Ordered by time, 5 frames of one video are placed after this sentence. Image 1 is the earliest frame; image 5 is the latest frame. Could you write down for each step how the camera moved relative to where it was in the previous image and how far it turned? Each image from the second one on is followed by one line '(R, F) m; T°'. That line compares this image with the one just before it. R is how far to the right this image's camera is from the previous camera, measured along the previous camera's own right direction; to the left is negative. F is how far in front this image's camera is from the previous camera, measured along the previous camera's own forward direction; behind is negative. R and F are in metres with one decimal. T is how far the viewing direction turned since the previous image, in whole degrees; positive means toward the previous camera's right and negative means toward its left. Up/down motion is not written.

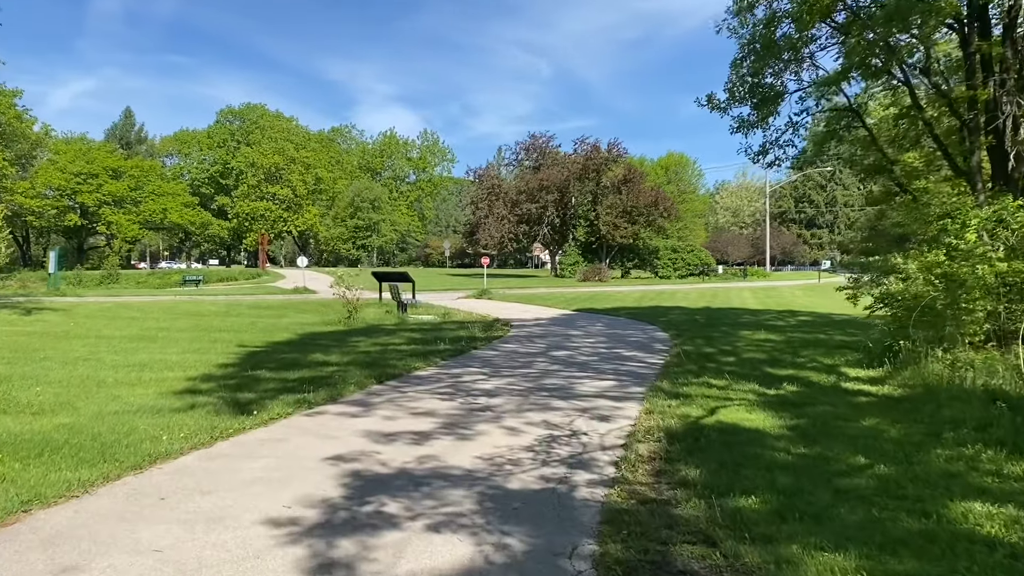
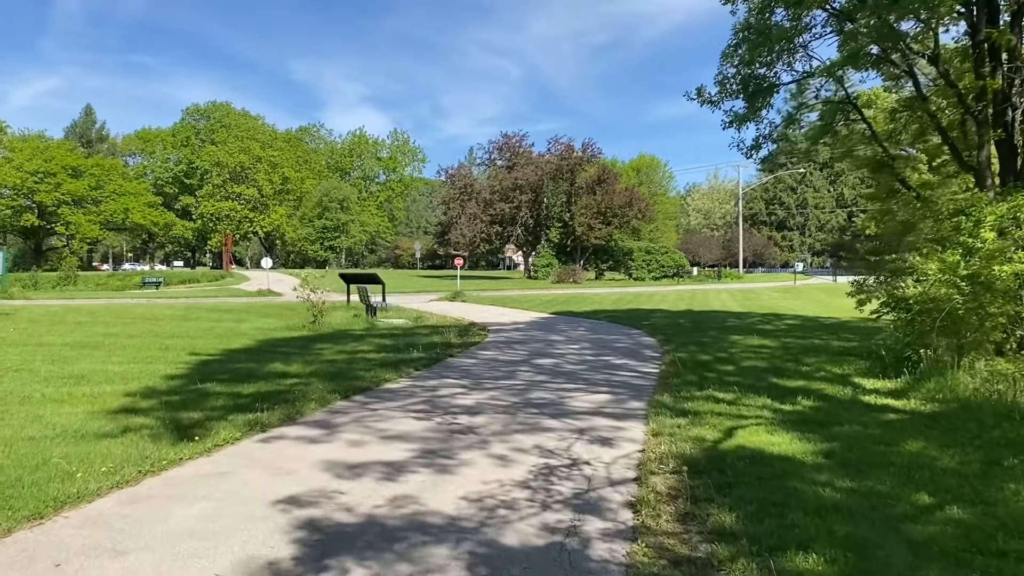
(-0.1, +1.0) m; +2°
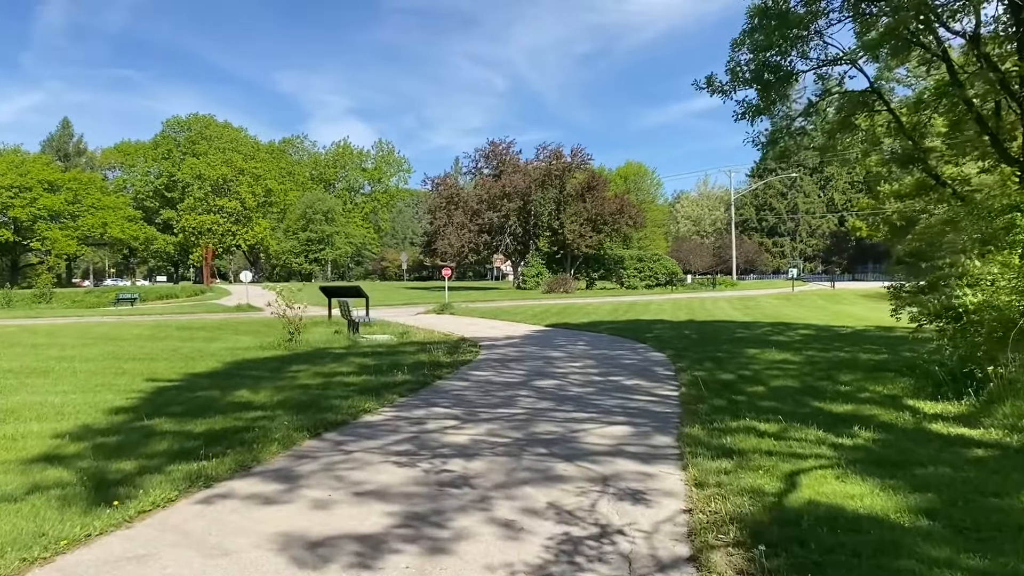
(-0.1, +1.2) m; +1°
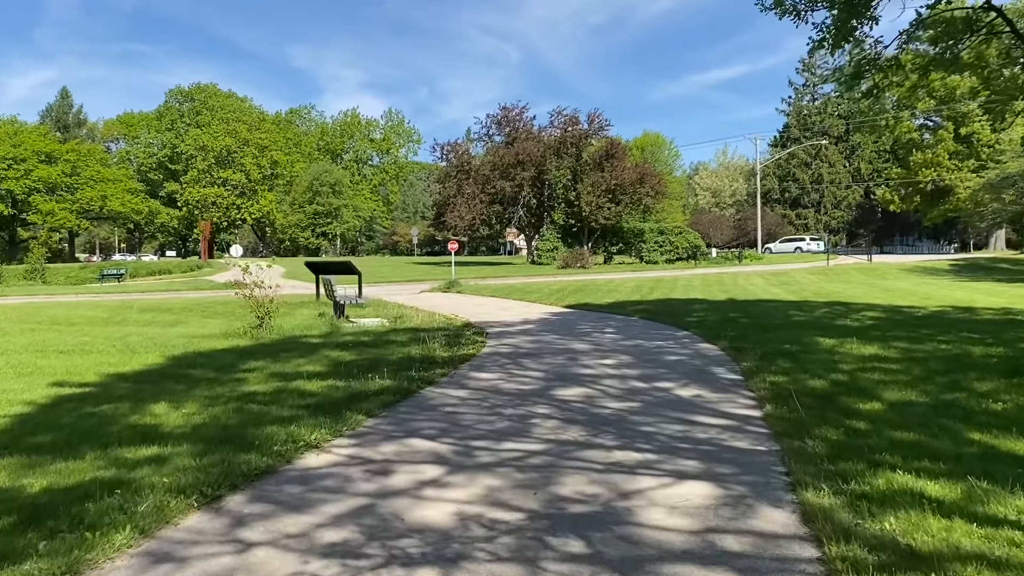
(0.0, +2.6) m; -1°
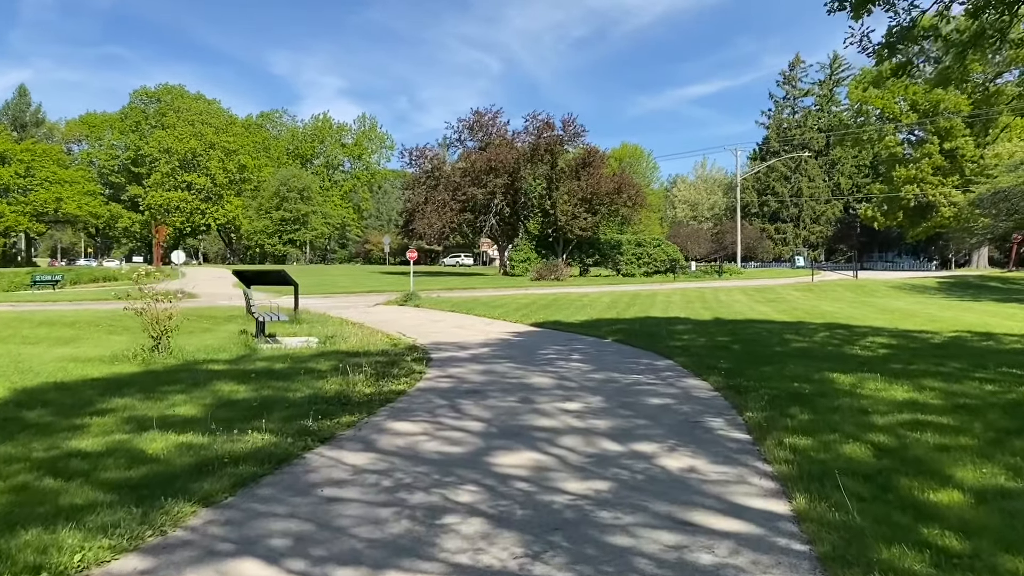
(+0.3, +2.0) m; +1°
